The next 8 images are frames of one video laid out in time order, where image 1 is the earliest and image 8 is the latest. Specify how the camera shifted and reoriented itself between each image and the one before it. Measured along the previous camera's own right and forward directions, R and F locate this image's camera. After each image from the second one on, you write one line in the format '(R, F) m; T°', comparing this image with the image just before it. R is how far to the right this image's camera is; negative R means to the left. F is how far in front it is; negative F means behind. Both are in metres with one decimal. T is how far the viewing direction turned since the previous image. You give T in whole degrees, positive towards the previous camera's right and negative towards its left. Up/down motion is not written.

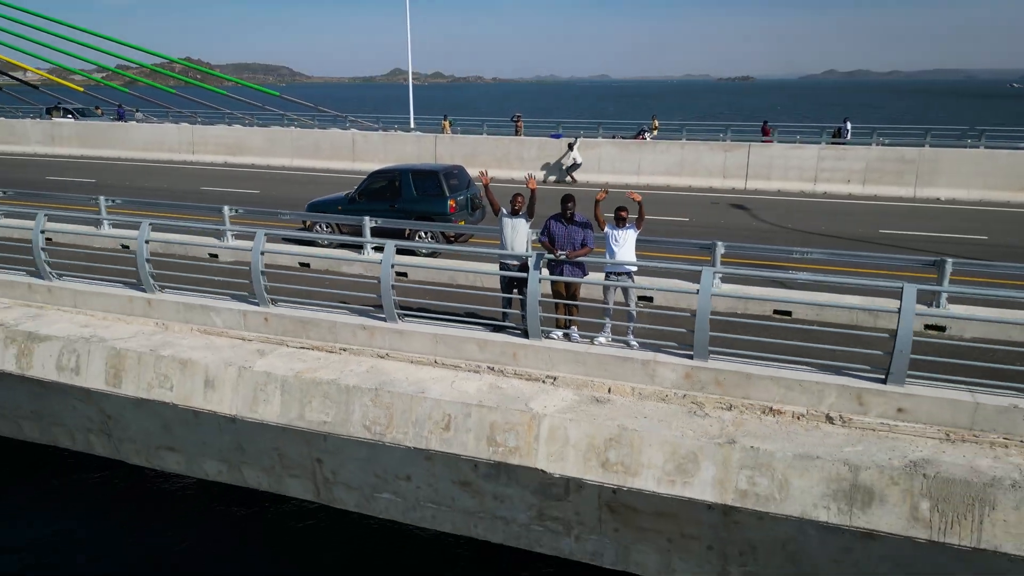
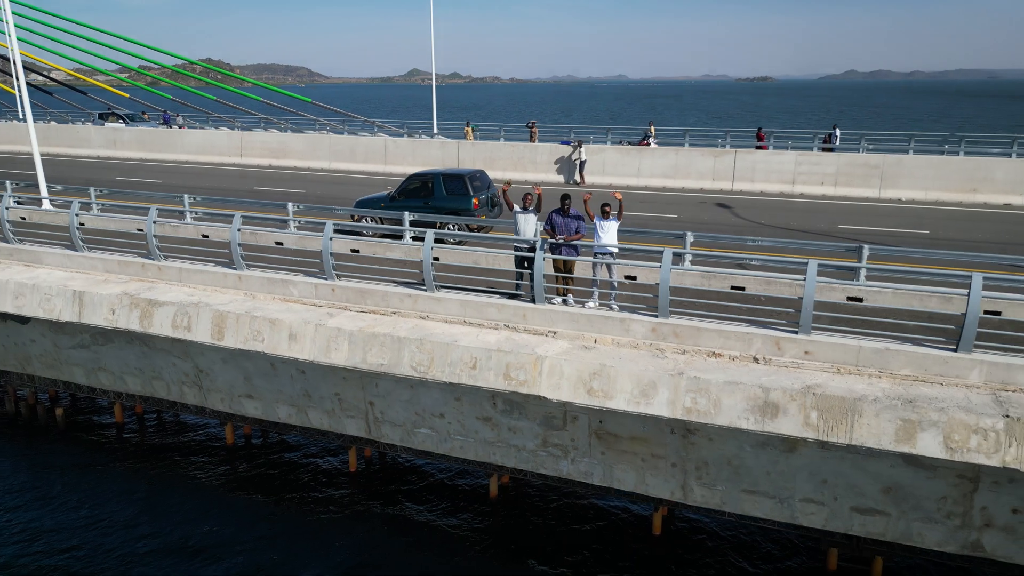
(0.0, -1.7) m; -1°
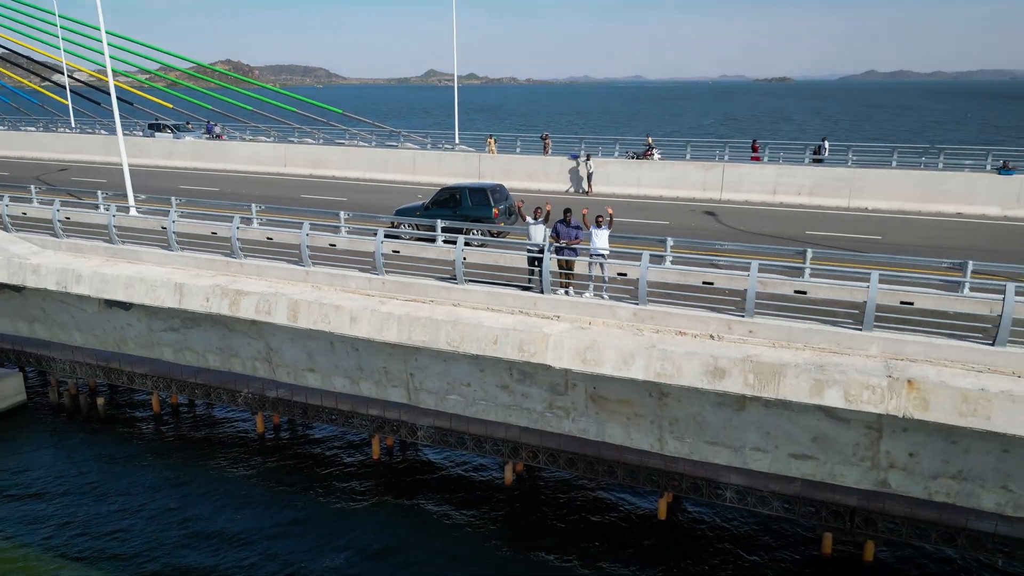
(0.0, -2.0) m; -1°
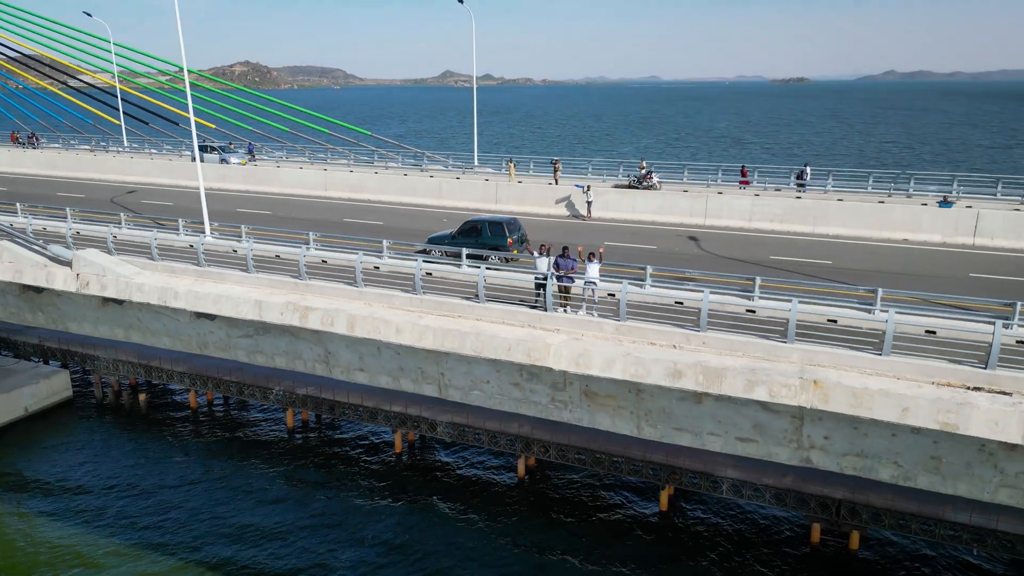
(+0.1, -2.6) m; -1°
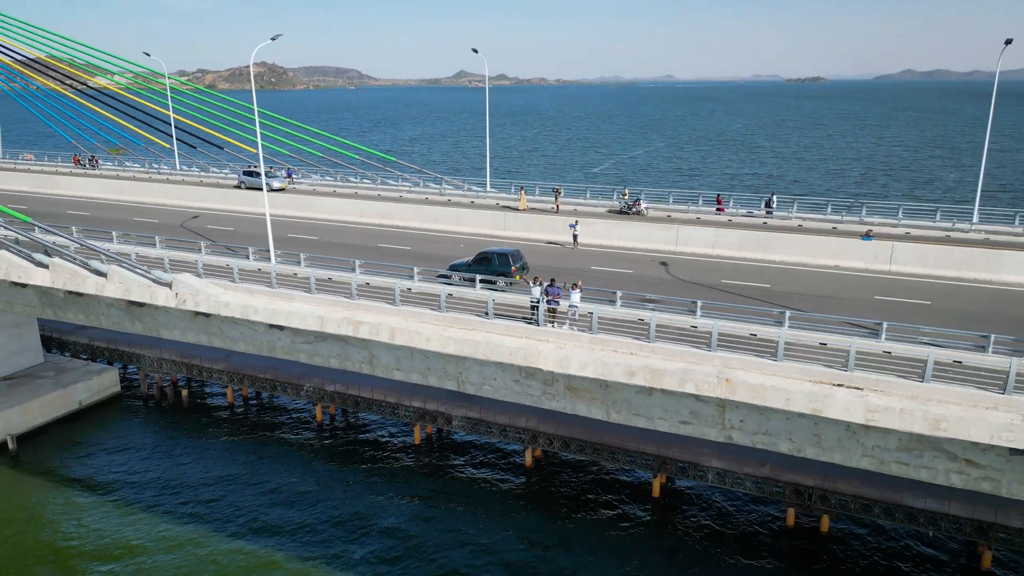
(+0.3, -4.0) m; -1°
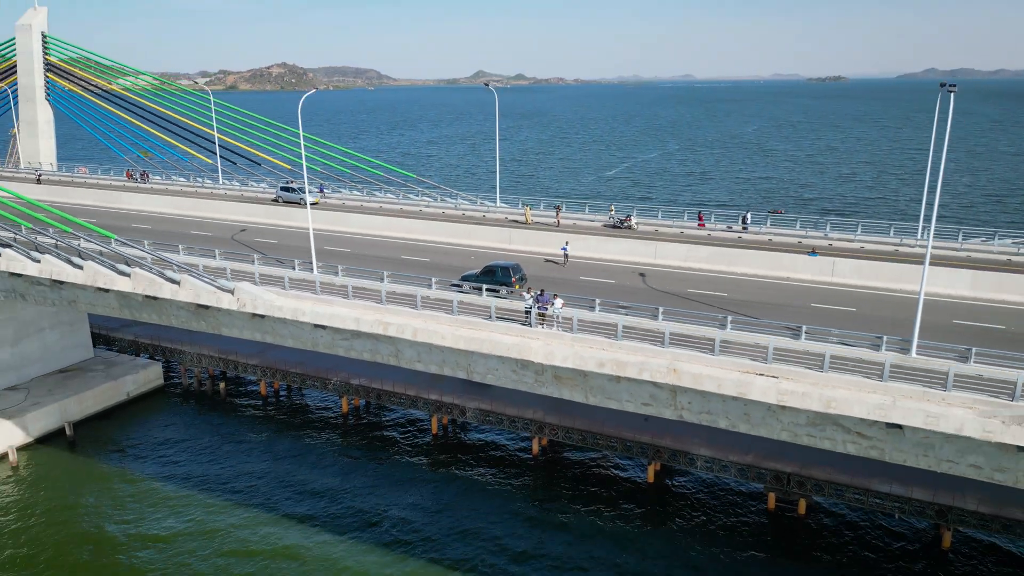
(+0.5, -4.0) m; -1°
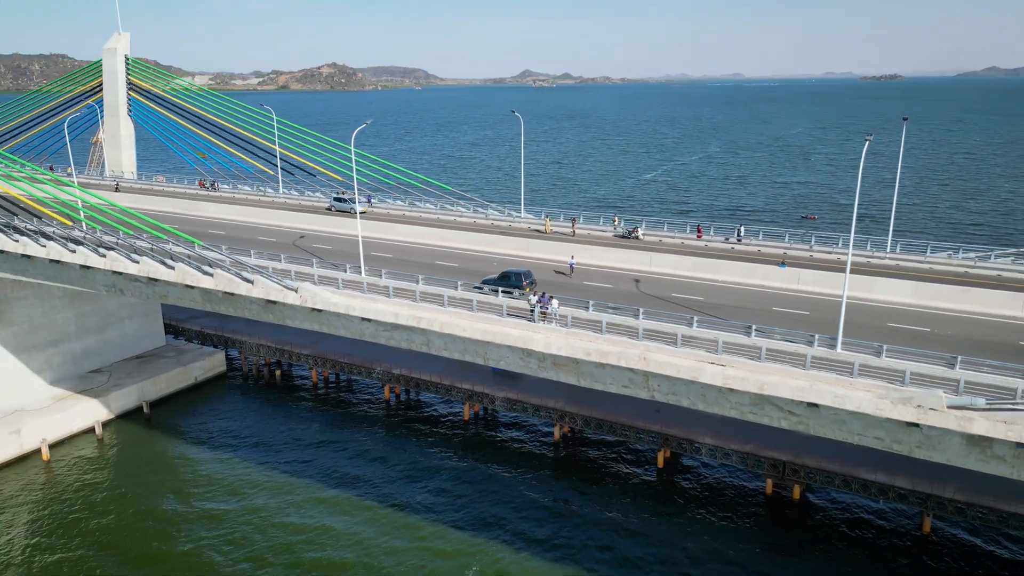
(+1.2, -4.7) m; -3°
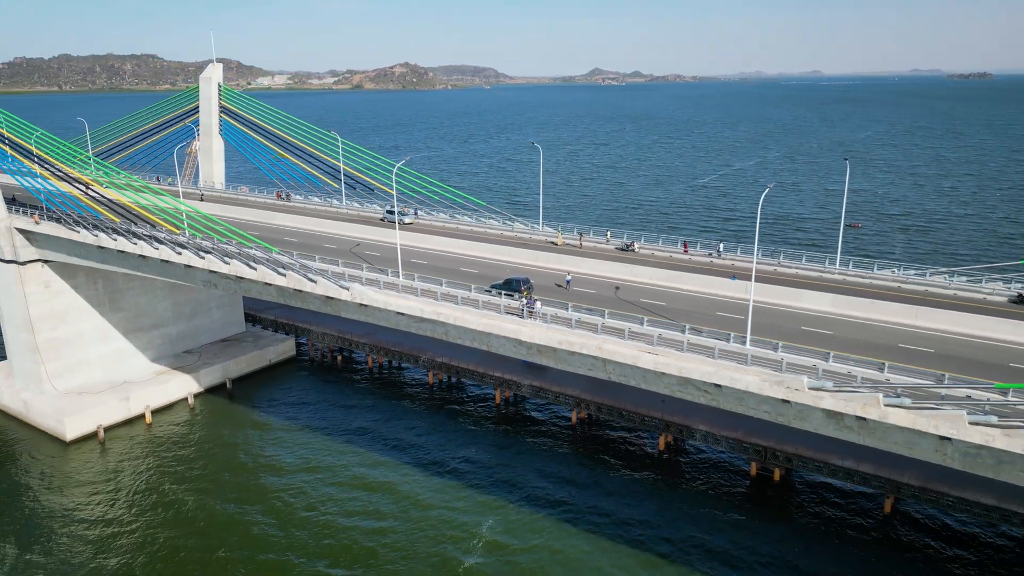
(+3.0, -7.4) m; -5°
